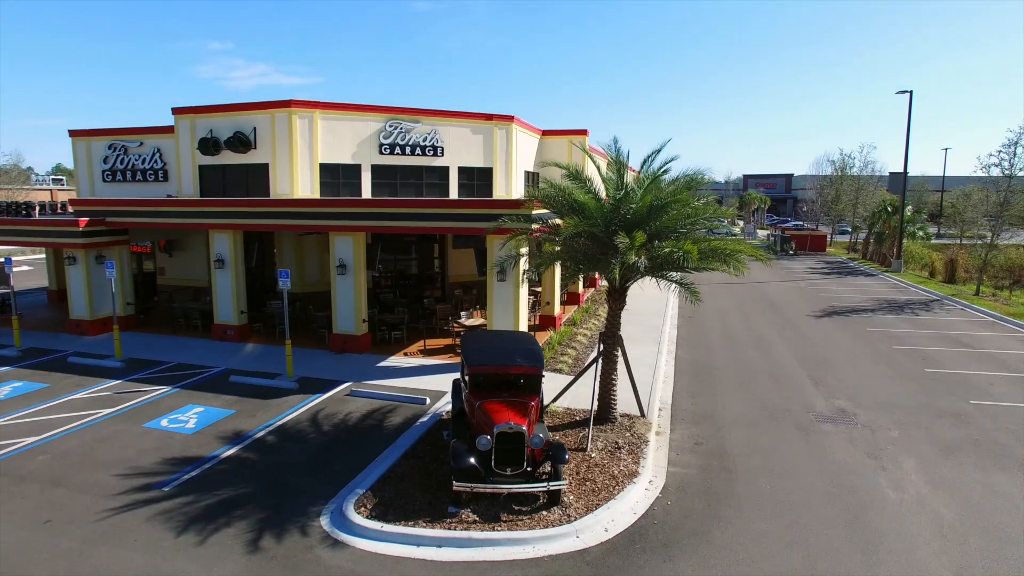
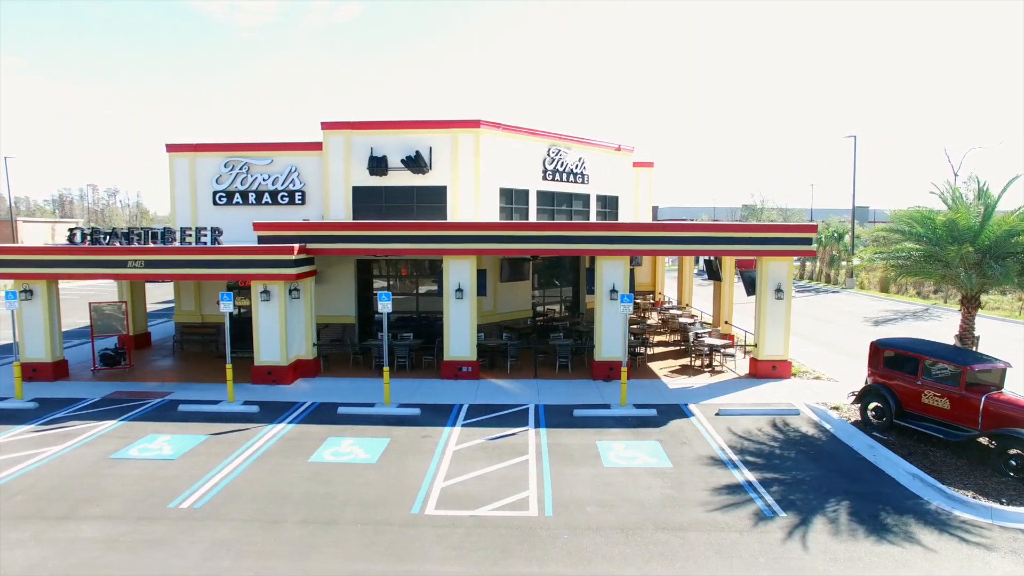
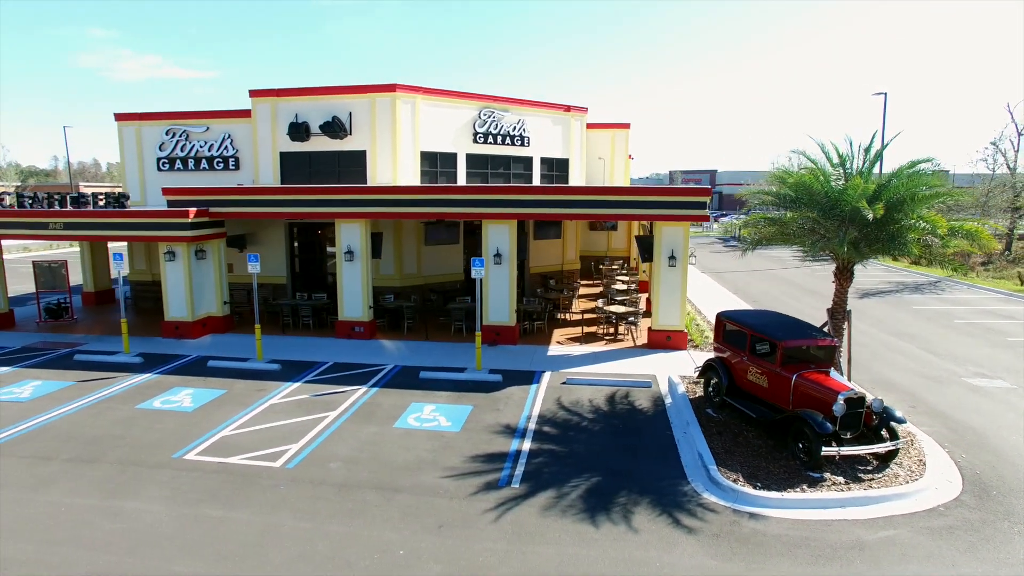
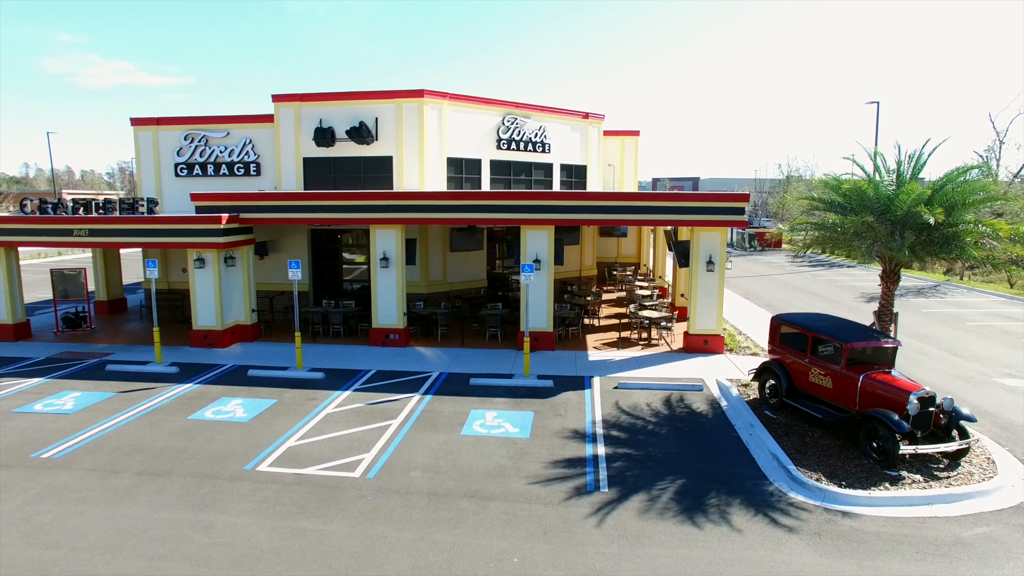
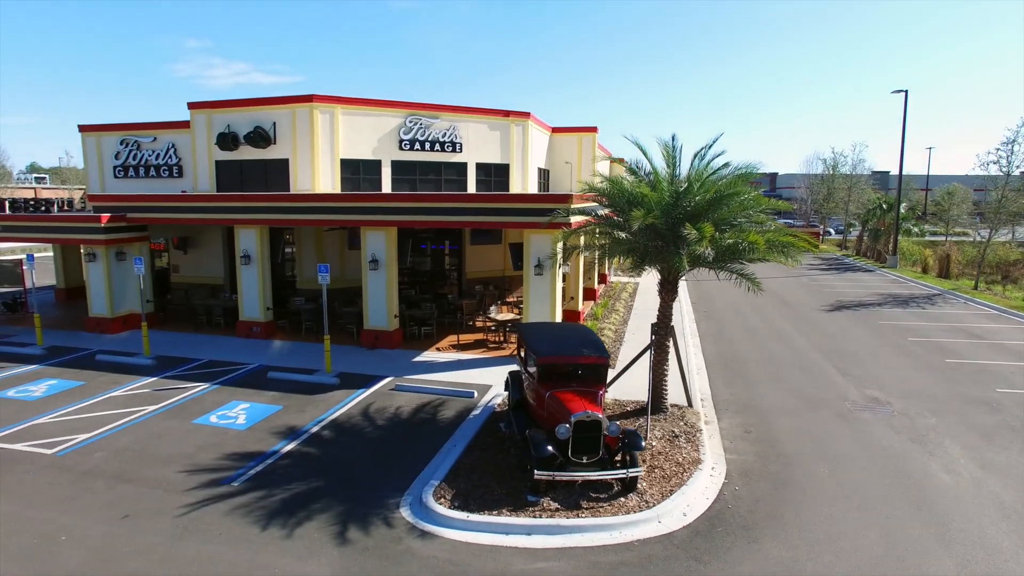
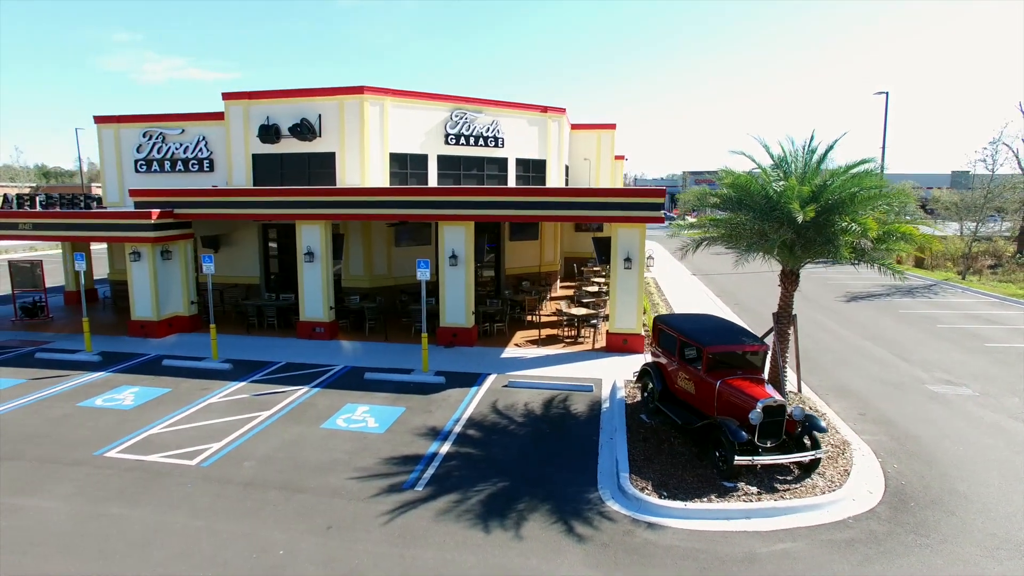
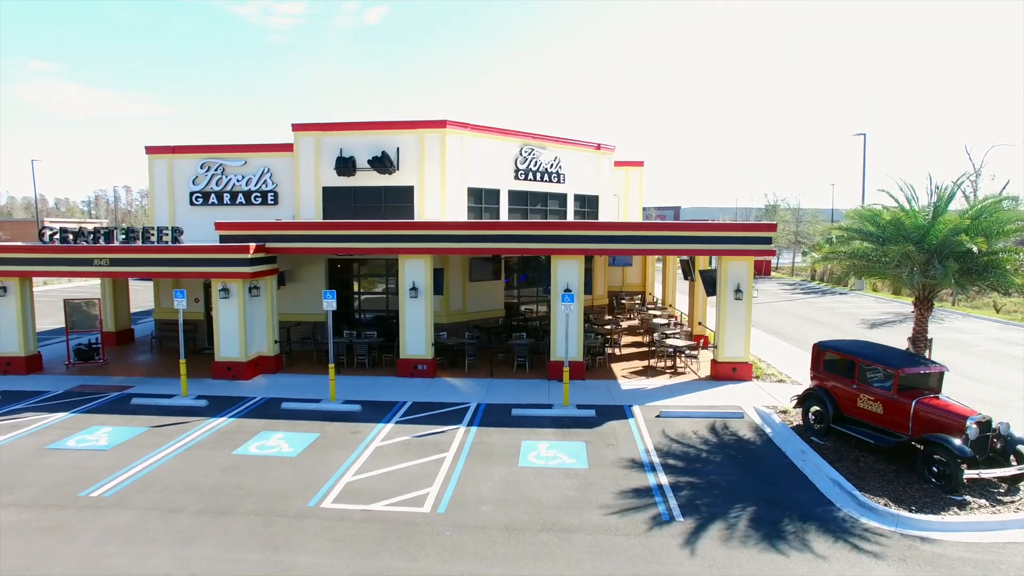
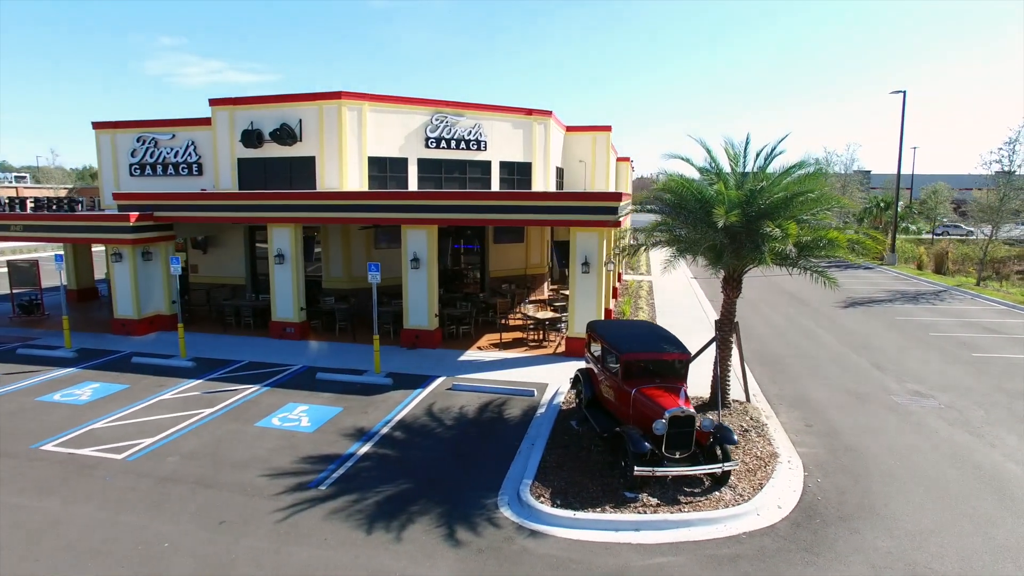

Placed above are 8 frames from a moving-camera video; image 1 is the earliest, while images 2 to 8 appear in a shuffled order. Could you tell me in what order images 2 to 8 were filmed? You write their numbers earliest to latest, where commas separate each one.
5, 8, 6, 3, 4, 7, 2
